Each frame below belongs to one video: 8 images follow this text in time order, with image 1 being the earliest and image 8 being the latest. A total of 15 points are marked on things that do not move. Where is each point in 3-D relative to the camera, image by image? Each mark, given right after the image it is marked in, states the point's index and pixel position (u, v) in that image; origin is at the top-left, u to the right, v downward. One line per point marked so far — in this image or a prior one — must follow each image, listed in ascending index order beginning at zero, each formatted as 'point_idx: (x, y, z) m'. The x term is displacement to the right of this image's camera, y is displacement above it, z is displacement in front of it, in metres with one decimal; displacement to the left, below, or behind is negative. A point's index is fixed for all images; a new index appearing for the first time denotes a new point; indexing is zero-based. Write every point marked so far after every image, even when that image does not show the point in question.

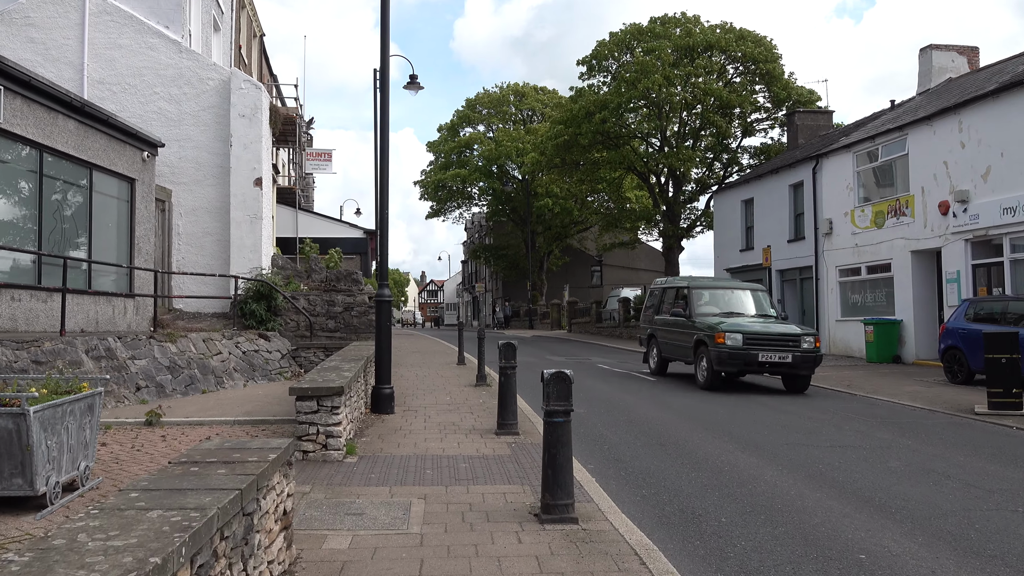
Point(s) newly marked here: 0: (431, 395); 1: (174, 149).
0: (-1.1, -1.5, +11.7) m
1: (-6.5, +2.7, +16.2) m
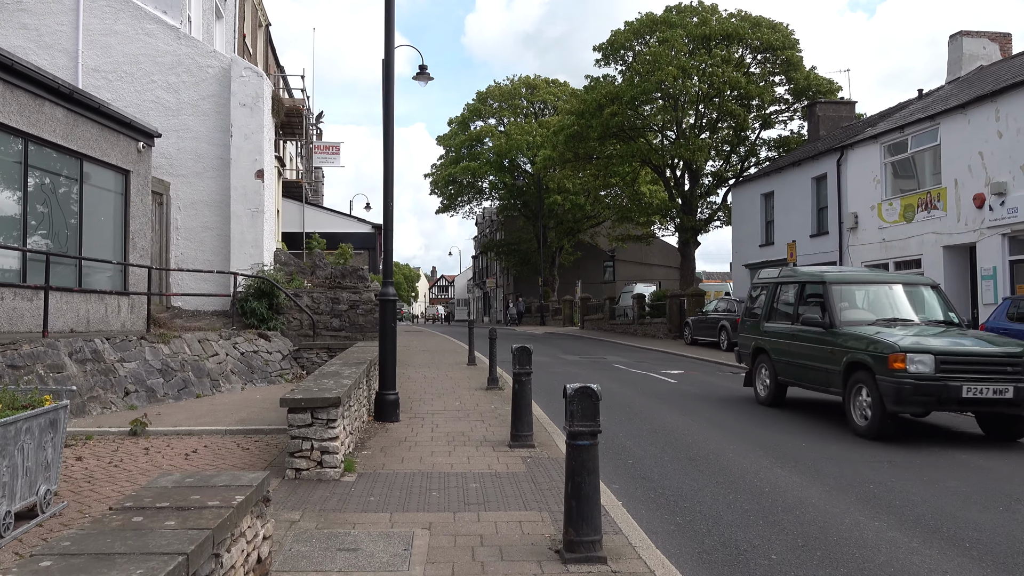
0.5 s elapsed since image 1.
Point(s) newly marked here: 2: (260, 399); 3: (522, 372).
0: (-1.0, -1.5, +11.0) m
1: (-6.3, +2.7, +15.6) m
2: (-3.4, -1.5, +11.2) m
3: (+0.1, -0.8, +7.9) m
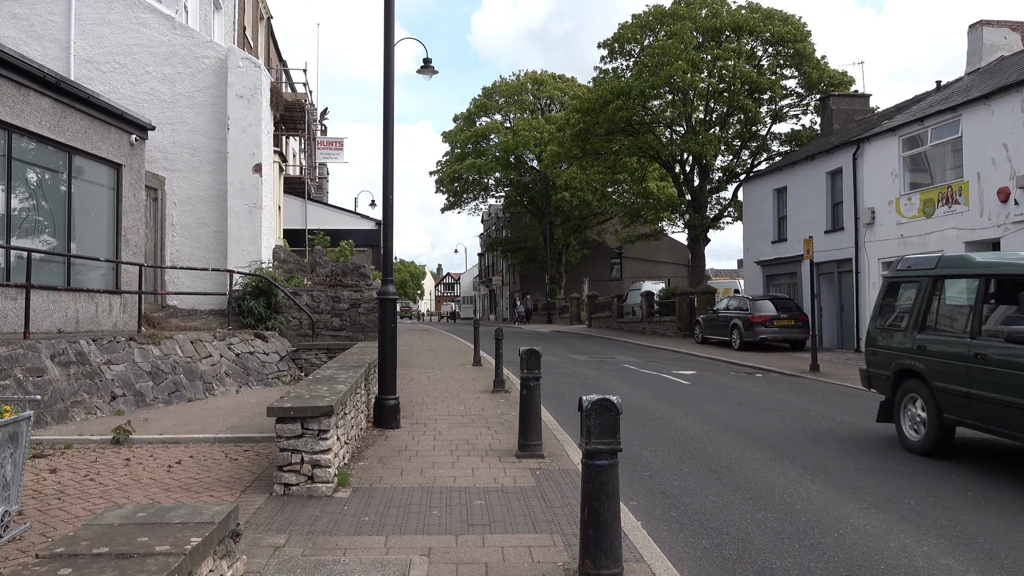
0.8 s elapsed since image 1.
0: (-0.9, -1.5, +10.5) m
1: (-6.2, +2.8, +15.1) m
2: (-3.3, -1.4, +10.7) m
3: (+0.2, -0.8, +7.3) m
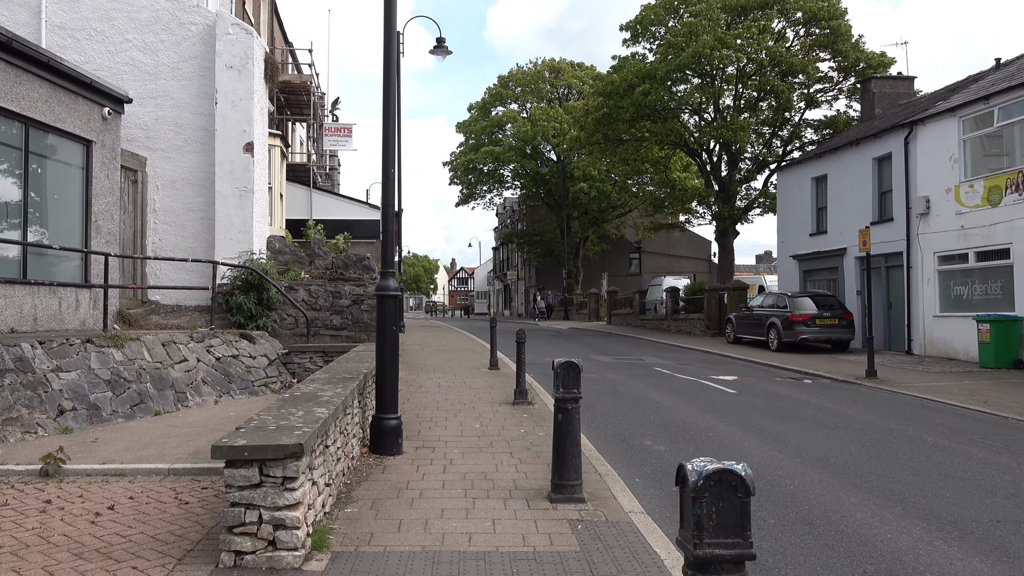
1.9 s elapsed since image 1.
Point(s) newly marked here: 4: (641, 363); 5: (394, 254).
0: (-0.6, -1.4, +8.8) m
1: (-5.8, +2.9, +13.5) m
2: (-3.0, -1.4, +9.1) m
3: (+0.4, -0.7, +5.7) m
4: (+2.7, -1.6, +17.9) m
5: (-1.0, +0.3, +7.3) m
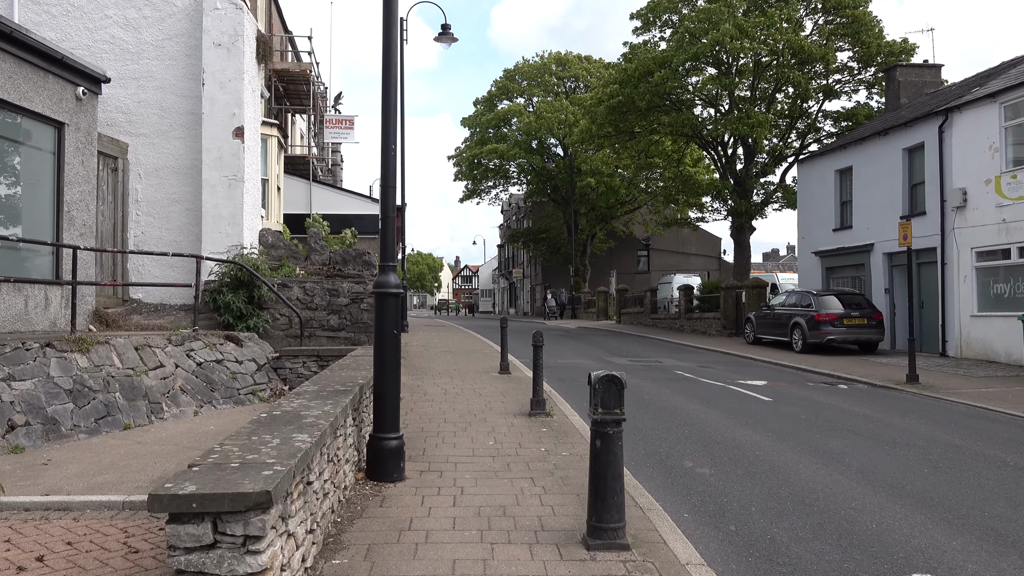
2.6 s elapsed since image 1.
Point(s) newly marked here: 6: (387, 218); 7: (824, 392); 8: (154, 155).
0: (-0.4, -1.4, +7.8) m
1: (-5.6, +2.9, +12.4) m
2: (-2.8, -1.3, +8.0) m
3: (+0.5, -0.7, +4.6) m
4: (+2.9, -1.5, +16.8) m
5: (-0.9, +0.3, +6.3) m
6: (-0.9, +0.5, +6.4) m
7: (+4.6, -1.5, +12.4) m
8: (-5.3, +2.0, +12.4) m
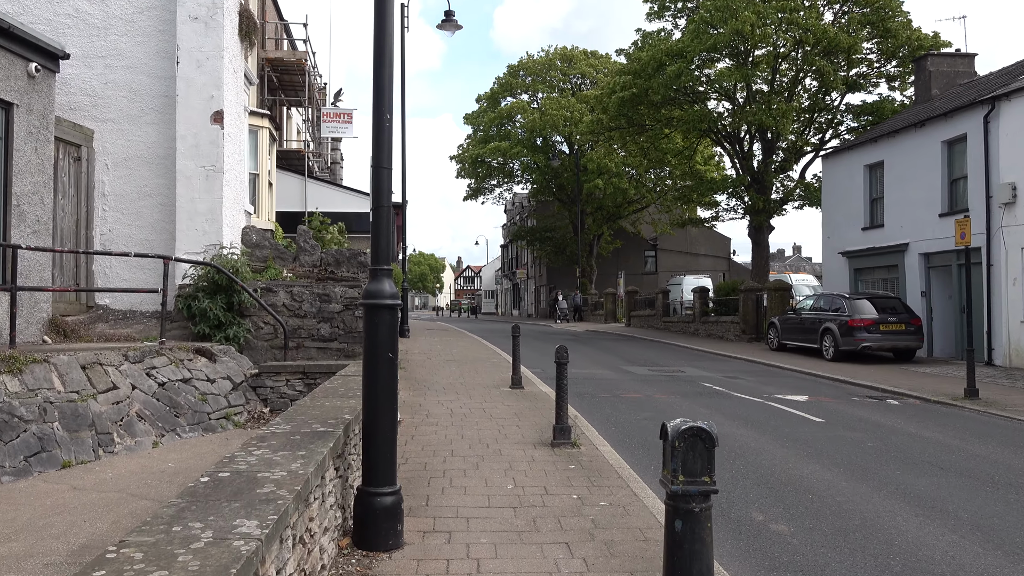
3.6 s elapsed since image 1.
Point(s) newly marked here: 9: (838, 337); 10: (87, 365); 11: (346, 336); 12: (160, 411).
0: (-0.3, -1.4, +6.4) m
1: (-5.4, +2.9, +11.0) m
2: (-2.7, -1.4, +6.6) m
3: (+0.7, -0.8, +3.2) m
4: (+3.1, -1.6, +15.4) m
5: (-0.7, +0.3, +4.9) m
6: (-0.8, +0.5, +5.0) m
7: (+4.8, -1.6, +11.0) m
8: (-5.1, +1.9, +11.1) m
9: (+7.0, -1.1, +18.1) m
10: (-3.6, -0.6, +7.2) m
11: (-2.2, -0.6, +11.0) m
12: (-3.2, -1.1, +7.6) m
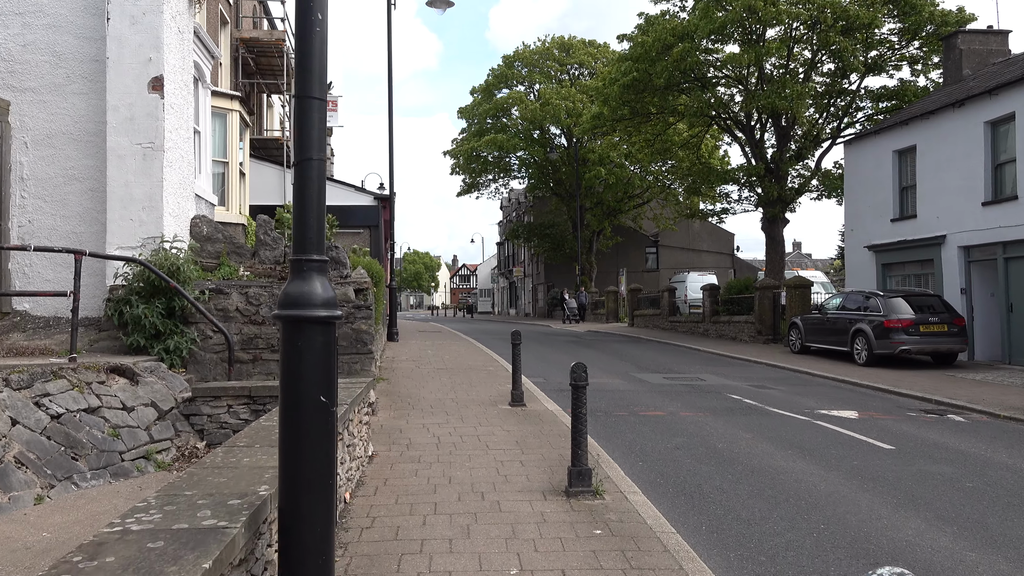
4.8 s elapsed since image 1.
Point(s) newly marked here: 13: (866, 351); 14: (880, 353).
0: (-0.3, -1.4, +4.6) m
1: (-5.5, +2.8, +9.2) m
2: (-2.6, -1.4, +4.8) m
3: (+0.7, -0.8, +1.4) m
4: (+3.1, -1.6, +13.6) m
5: (-0.7, +0.2, +3.1) m
6: (-0.7, +0.5, +3.2) m
7: (+4.8, -1.6, +9.3) m
8: (-5.1, +1.9, +9.2) m
9: (+7.0, -1.0, +16.3) m
10: (-3.6, -0.7, +5.4) m
11: (-2.2, -0.6, +9.2) m
12: (-3.2, -1.1, +5.8) m
13: (+6.9, -1.2, +16.5) m
14: (+7.1, -1.2, +16.1) m
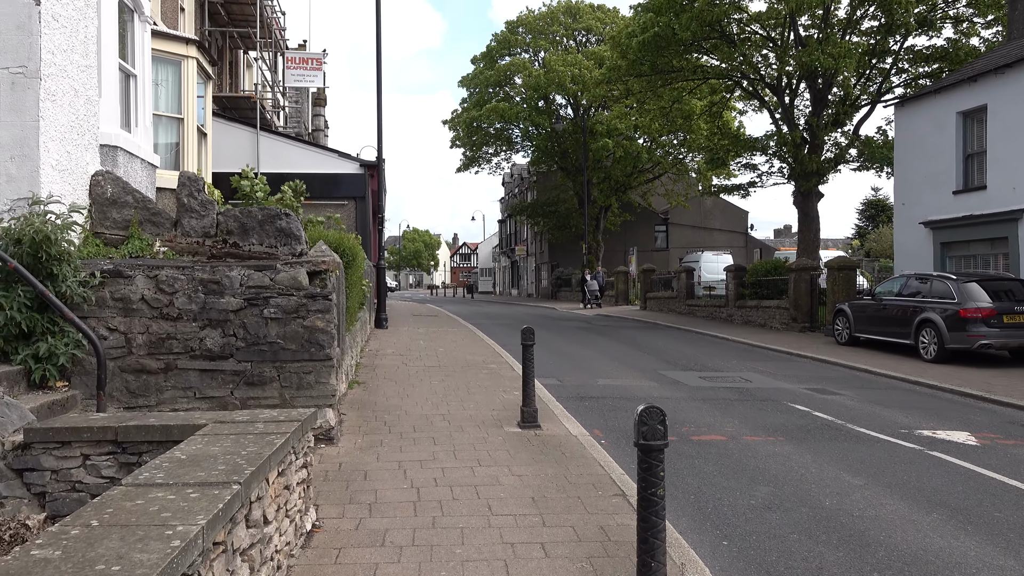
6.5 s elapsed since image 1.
0: (-0.2, -1.4, +2.1) m
1: (-5.4, +3.0, +6.6) m
2: (-2.6, -1.4, +2.4) m
3: (+0.8, -0.9, -1.1) m
4: (+3.2, -1.3, +11.1) m
5: (-0.6, +0.2, +0.6) m
6: (-0.7, +0.4, +0.7) m
7: (+4.9, -1.4, +6.8) m
8: (-5.0, +2.0, +6.7) m
9: (+7.1, -0.7, +13.8) m
10: (-3.5, -0.6, +2.9) m
11: (-2.1, -0.5, +6.7) m
12: (-3.1, -1.0, +3.4) m
13: (+7.0, -0.9, +14.0) m
14: (+7.2, -0.9, +13.7) m
